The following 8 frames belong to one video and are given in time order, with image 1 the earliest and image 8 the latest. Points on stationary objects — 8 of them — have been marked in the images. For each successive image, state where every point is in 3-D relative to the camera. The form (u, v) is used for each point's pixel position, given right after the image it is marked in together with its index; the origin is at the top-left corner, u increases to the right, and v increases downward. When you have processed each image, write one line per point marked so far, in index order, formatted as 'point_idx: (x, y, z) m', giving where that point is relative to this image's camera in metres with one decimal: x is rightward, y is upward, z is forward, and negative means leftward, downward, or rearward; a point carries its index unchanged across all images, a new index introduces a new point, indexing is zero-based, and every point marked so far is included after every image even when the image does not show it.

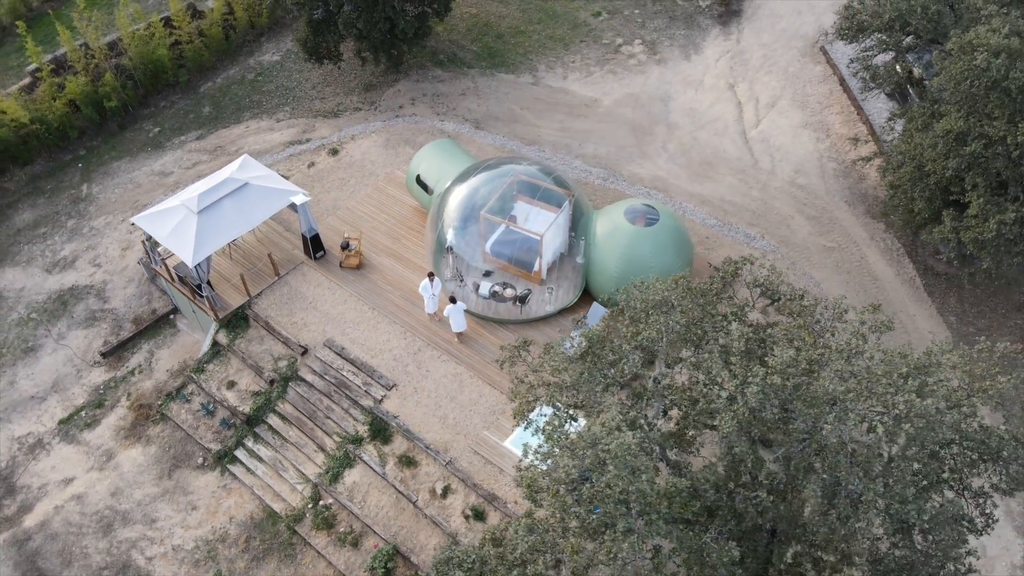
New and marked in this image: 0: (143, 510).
0: (-10.4, -6.2, +18.2) m
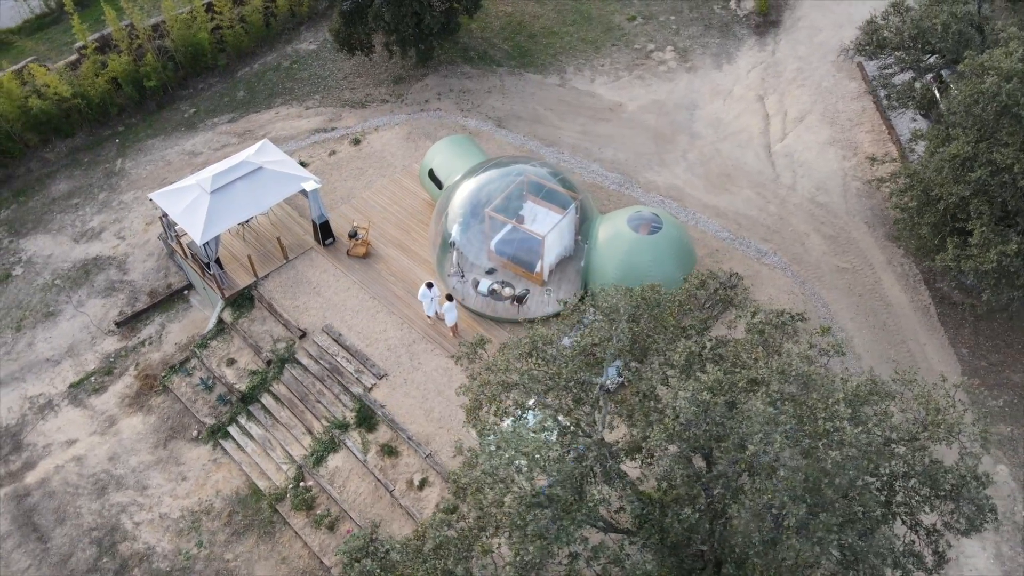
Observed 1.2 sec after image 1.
0: (-10.9, -5.4, +18.8) m
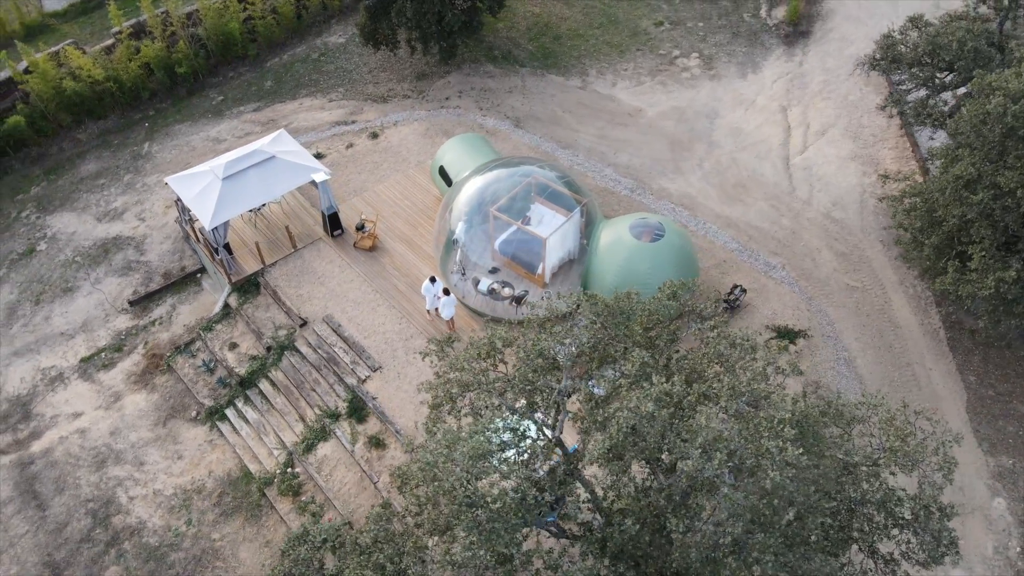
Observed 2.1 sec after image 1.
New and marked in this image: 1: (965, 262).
0: (-11.2, -4.9, +19.2) m
1: (+11.1, +0.6, +15.7) m
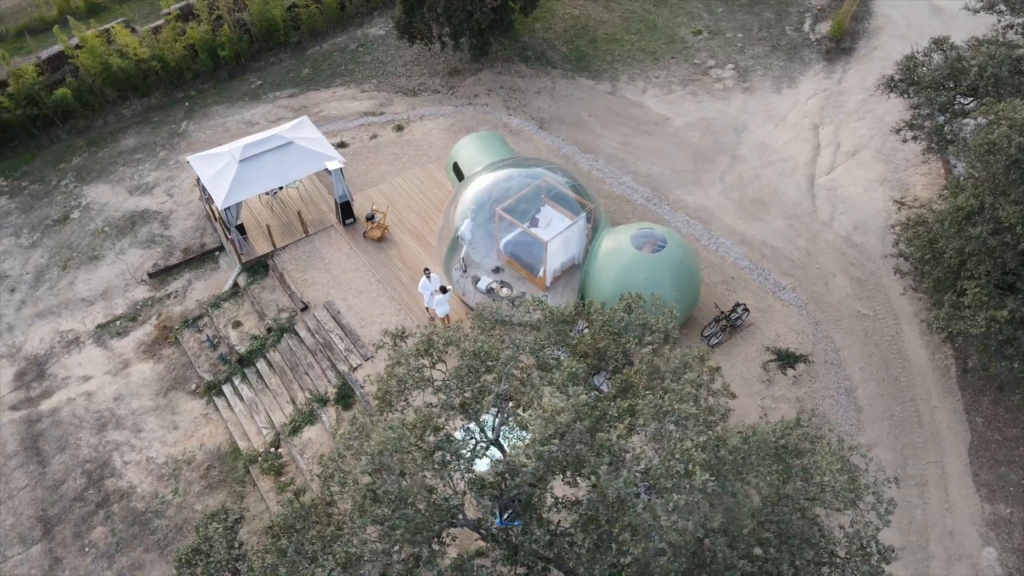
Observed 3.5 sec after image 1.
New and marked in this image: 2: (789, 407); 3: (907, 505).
0: (-11.6, -4.0, +19.9) m
1: (+10.8, -0.2, +15.0) m
2: (+7.5, -3.3, +17.5) m
3: (+9.6, -5.3, +15.9) m
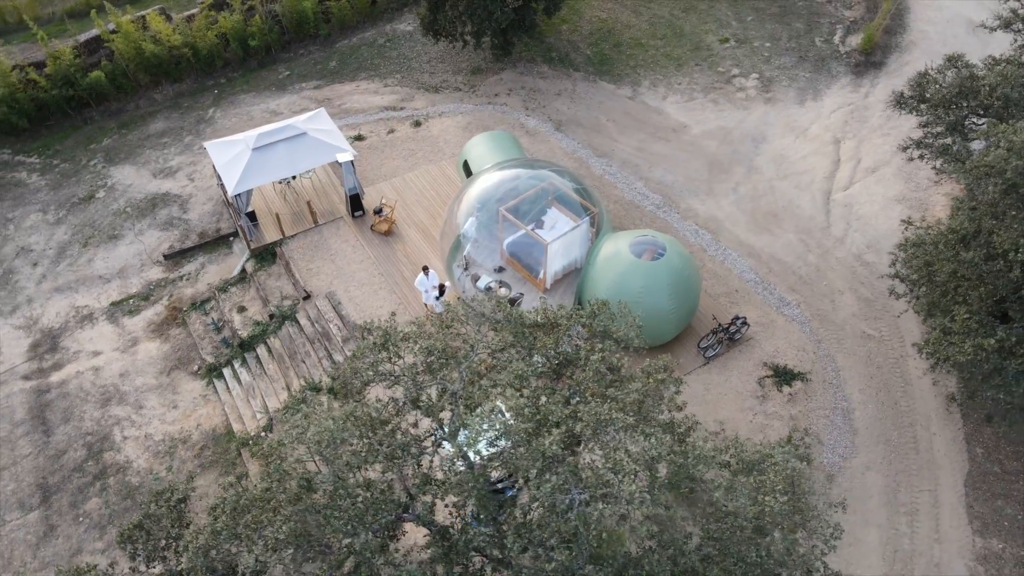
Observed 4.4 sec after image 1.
0: (-11.8, -3.4, +20.4) m
1: (+10.5, -0.8, +14.5) m
2: (+7.2, -3.7, +17.2) m
3: (+9.1, -5.8, +15.4) m
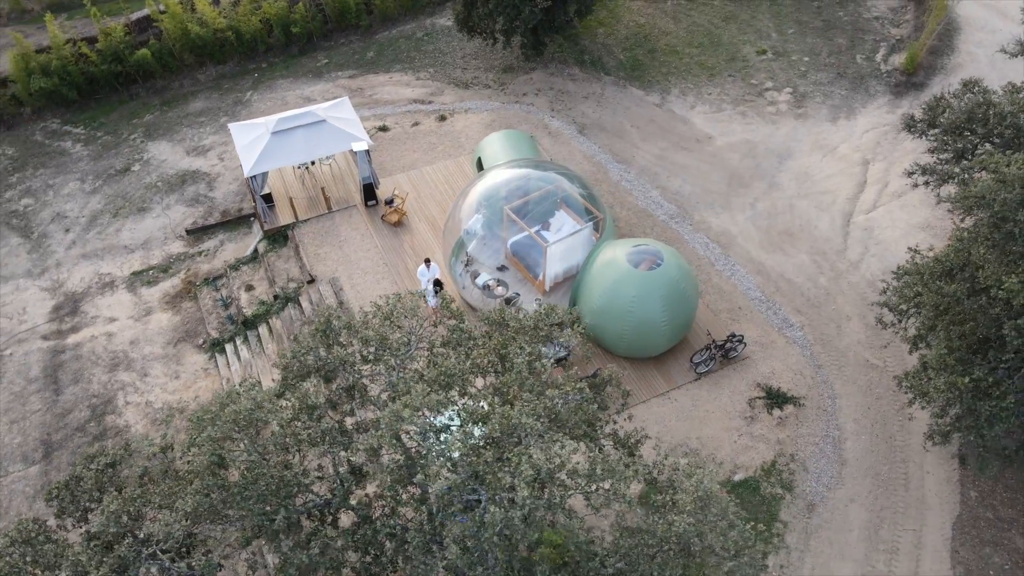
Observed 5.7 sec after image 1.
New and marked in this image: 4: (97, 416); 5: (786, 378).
0: (-12.1, -2.4, +21.2) m
1: (+10.0, -1.6, +13.9) m
2: (+6.6, -4.2, +16.8) m
3: (+8.3, -6.5, +14.9) m
4: (-12.7, -3.9, +19.8) m
5: (+7.7, -2.5, +18.3) m
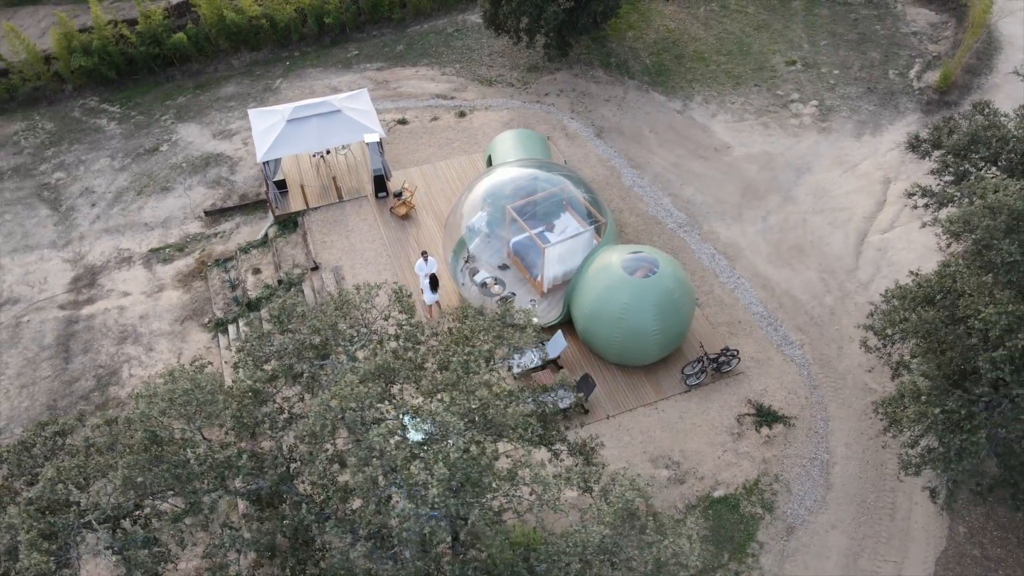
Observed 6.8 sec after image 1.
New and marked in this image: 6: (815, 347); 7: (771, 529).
0: (-12.2, -1.7, +21.8) m
1: (+9.5, -2.2, +13.4) m
2: (+6.1, -4.6, +16.5) m
3: (+7.5, -7.0, +14.6) m
4: (-13.0, -3.1, +20.5) m
5: (+7.4, -3.0, +17.9) m
6: (+9.0, -1.8, +19.3) m
7: (+6.2, -5.8, +15.6) m
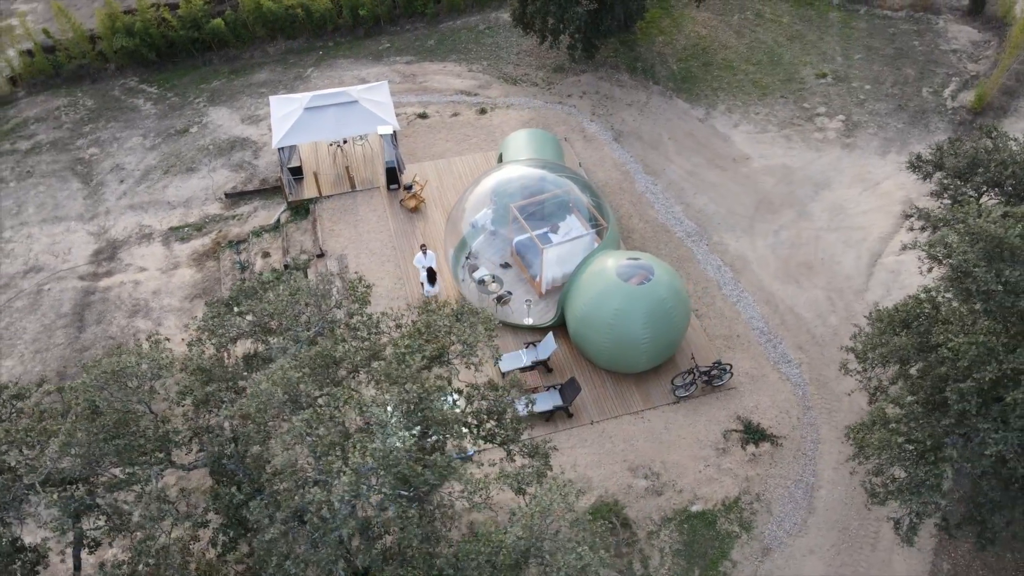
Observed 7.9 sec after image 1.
0: (-12.2, -0.9, +22.5) m
1: (+8.9, -2.8, +13.0) m
2: (+5.5, -4.9, +16.3) m
3: (+6.7, -7.4, +14.3) m
4: (-13.2, -2.2, +21.2) m
5: (+7.0, -3.4, +17.6) m
6: (+8.7, -2.3, +18.9) m
7: (+5.5, -6.2, +15.3) m
